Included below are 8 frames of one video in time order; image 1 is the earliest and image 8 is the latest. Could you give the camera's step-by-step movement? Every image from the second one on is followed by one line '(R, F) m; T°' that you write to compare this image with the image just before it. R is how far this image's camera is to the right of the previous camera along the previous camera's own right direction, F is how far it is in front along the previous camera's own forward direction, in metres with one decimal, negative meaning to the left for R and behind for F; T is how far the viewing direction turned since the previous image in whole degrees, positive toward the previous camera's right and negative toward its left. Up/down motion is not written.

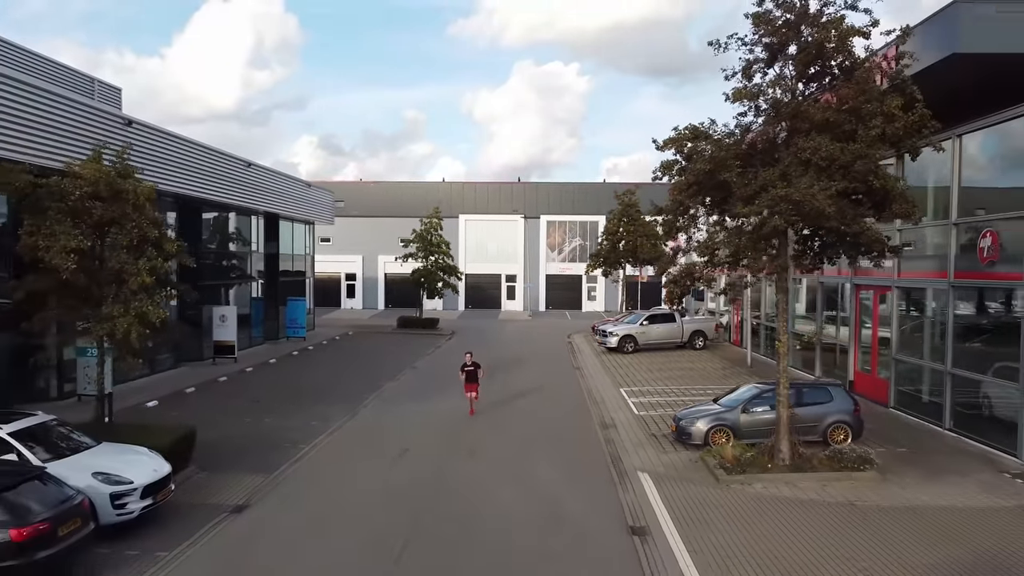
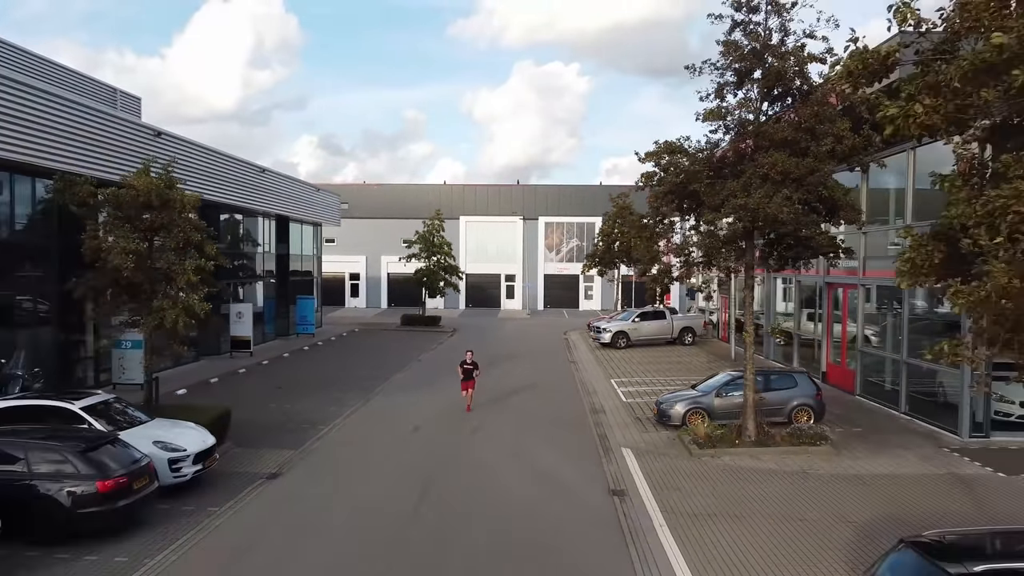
(0.0, -1.6) m; 0°
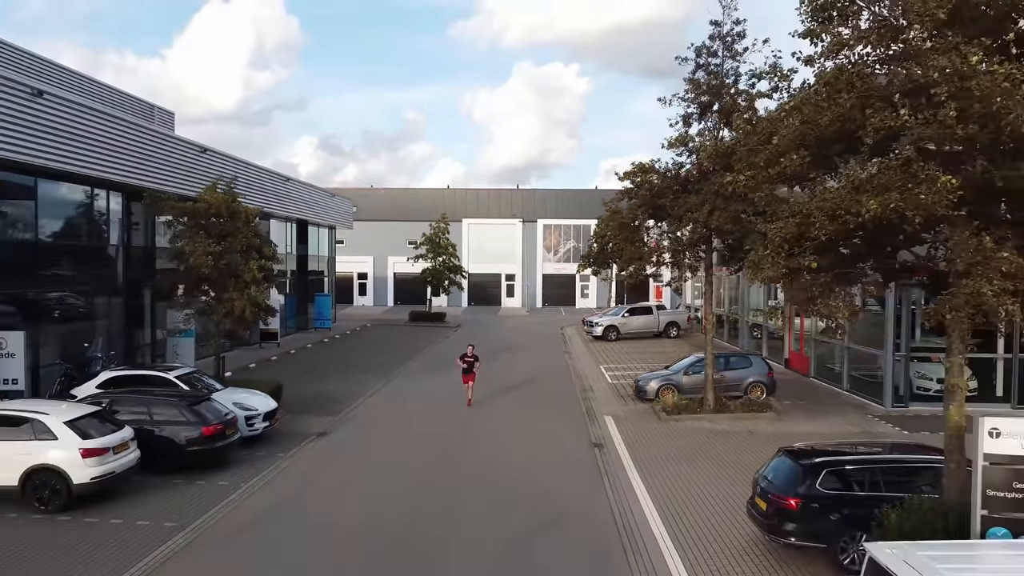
(0.0, -2.9) m; 0°
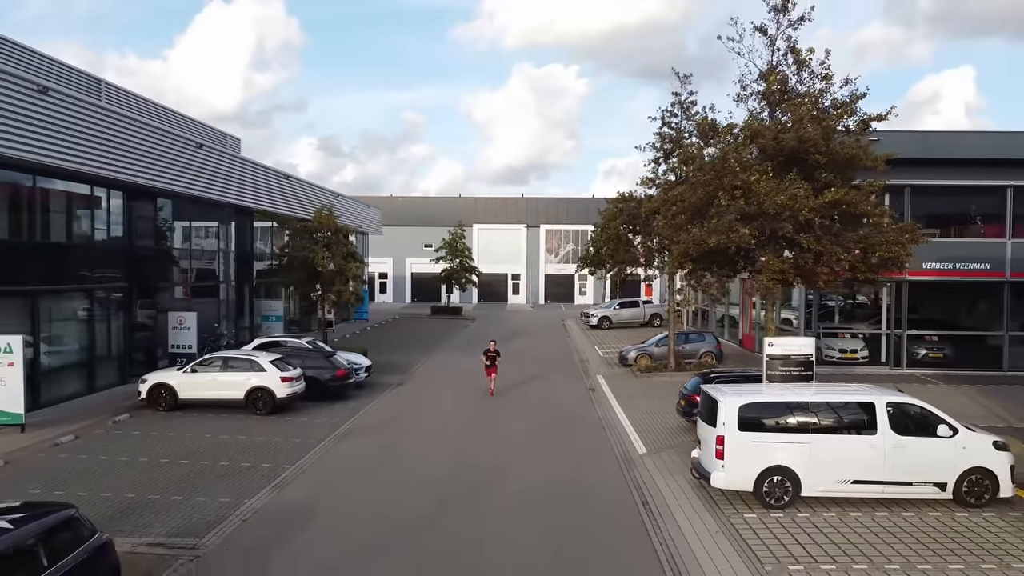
(-0.6, -6.4) m; 0°
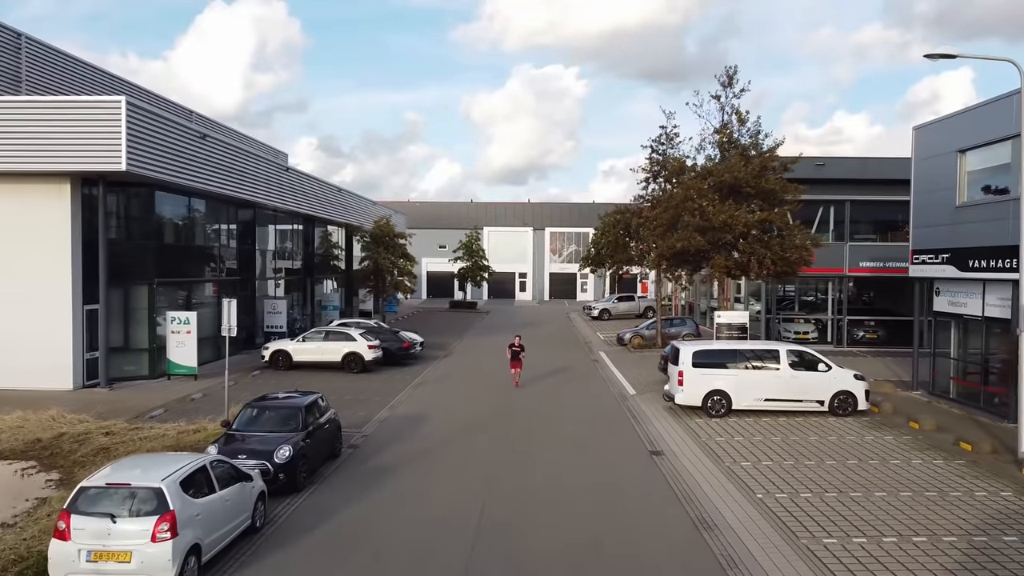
(-0.7, -5.7) m; 0°
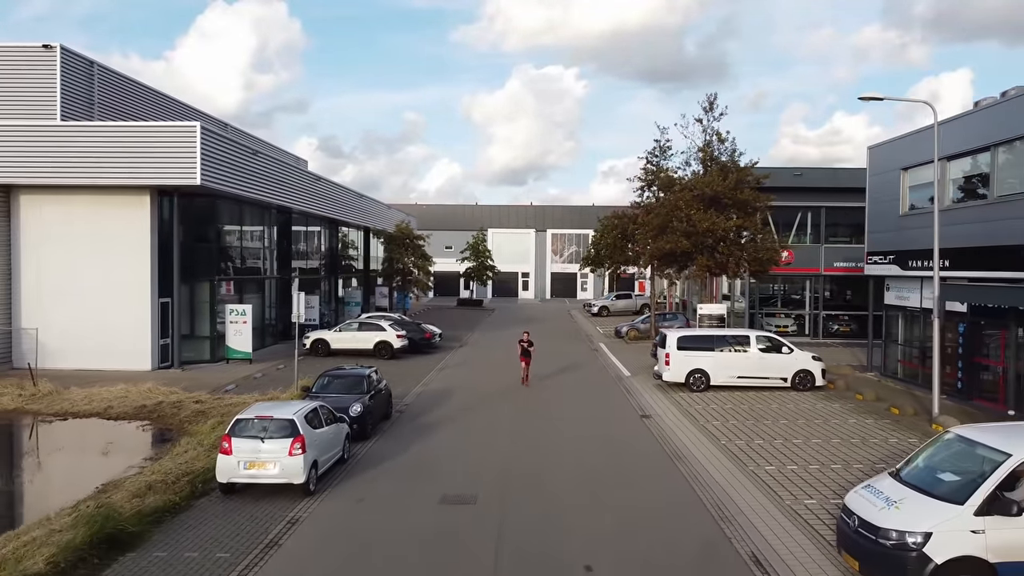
(-0.4, -3.1) m; 0°
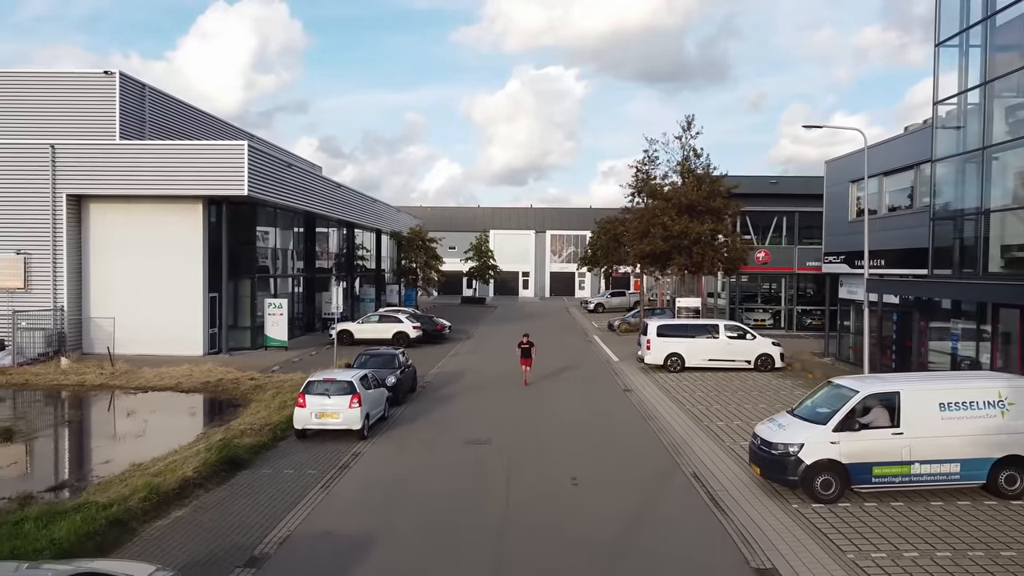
(-0.1, -3.2) m; 0°
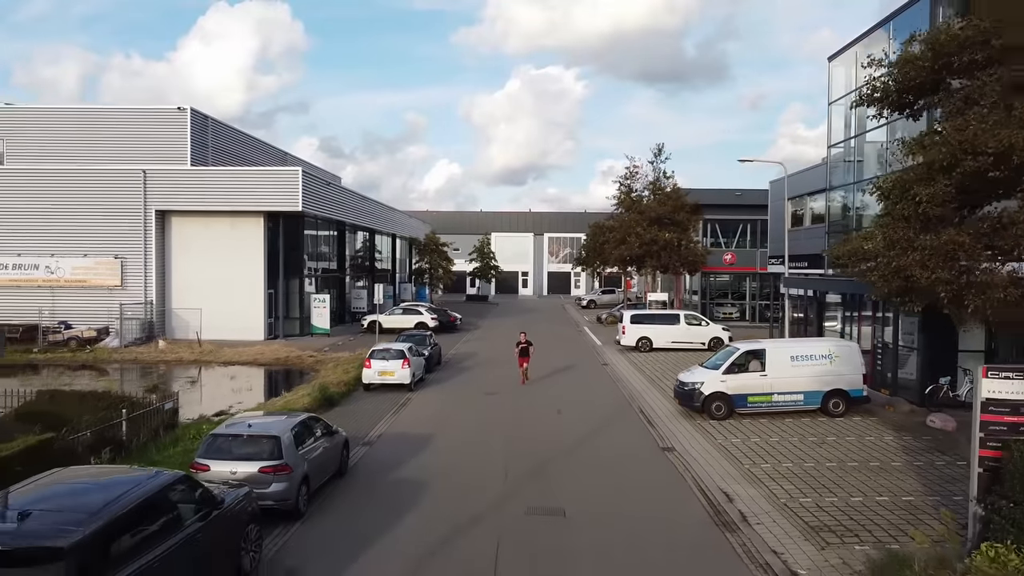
(-0.1, -5.5) m; 0°
